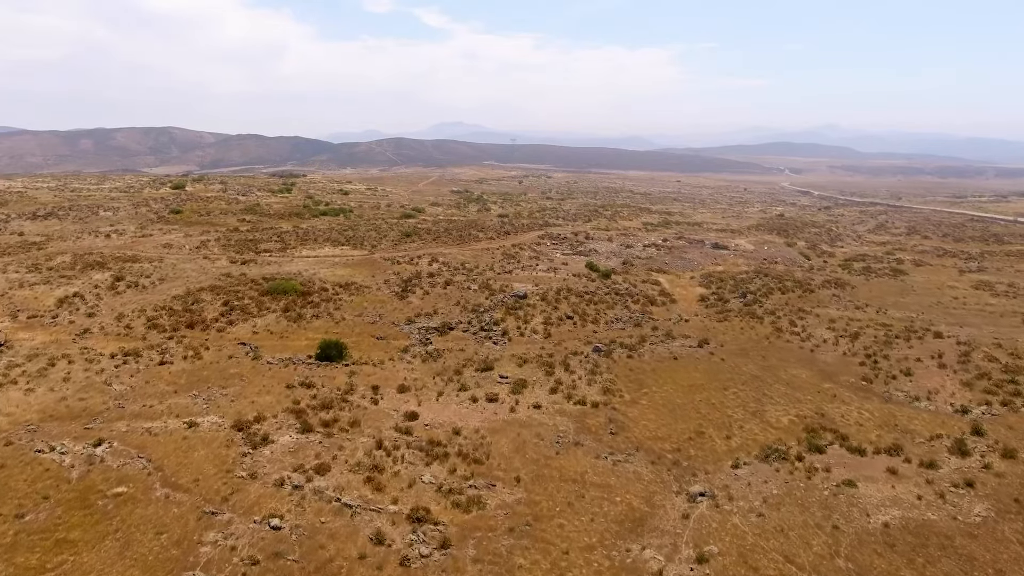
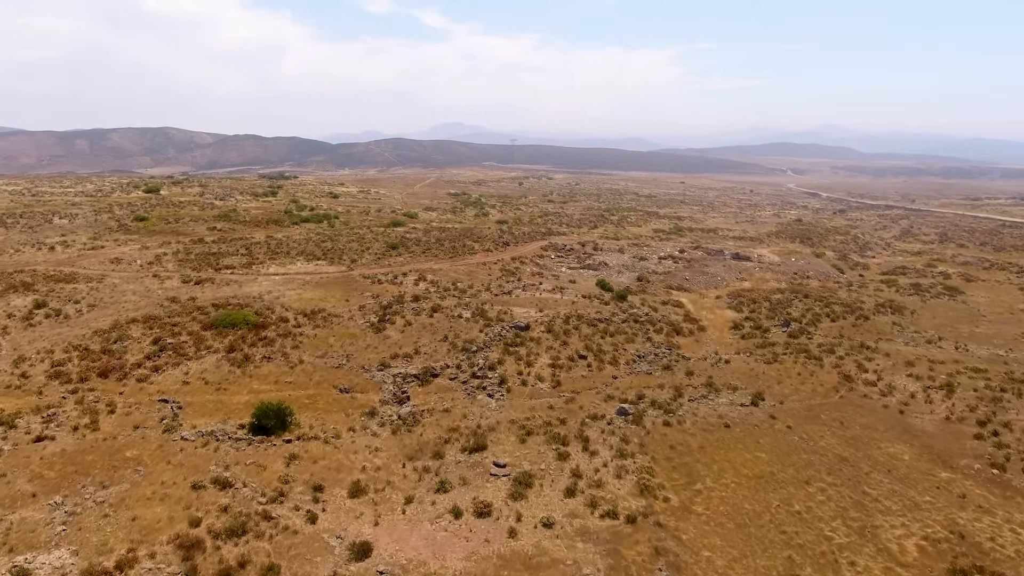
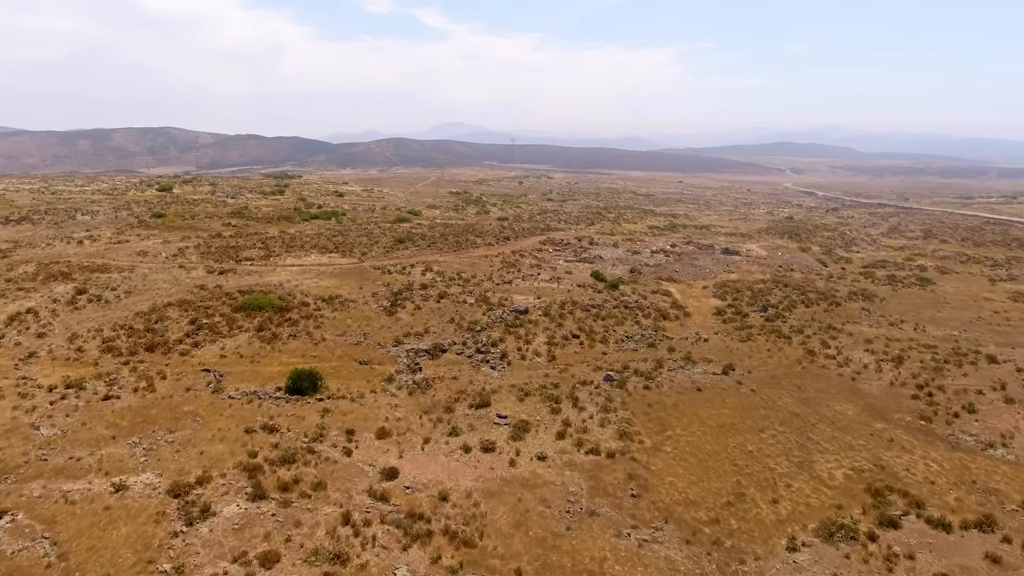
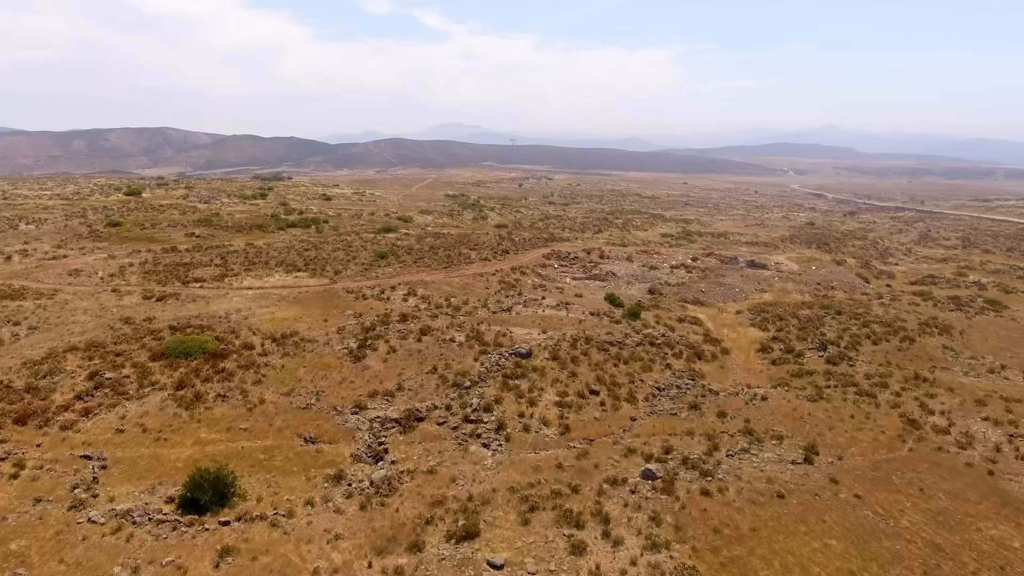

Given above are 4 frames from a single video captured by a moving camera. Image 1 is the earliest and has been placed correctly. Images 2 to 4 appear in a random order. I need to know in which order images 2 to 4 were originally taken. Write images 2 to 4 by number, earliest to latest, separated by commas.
3, 2, 4
